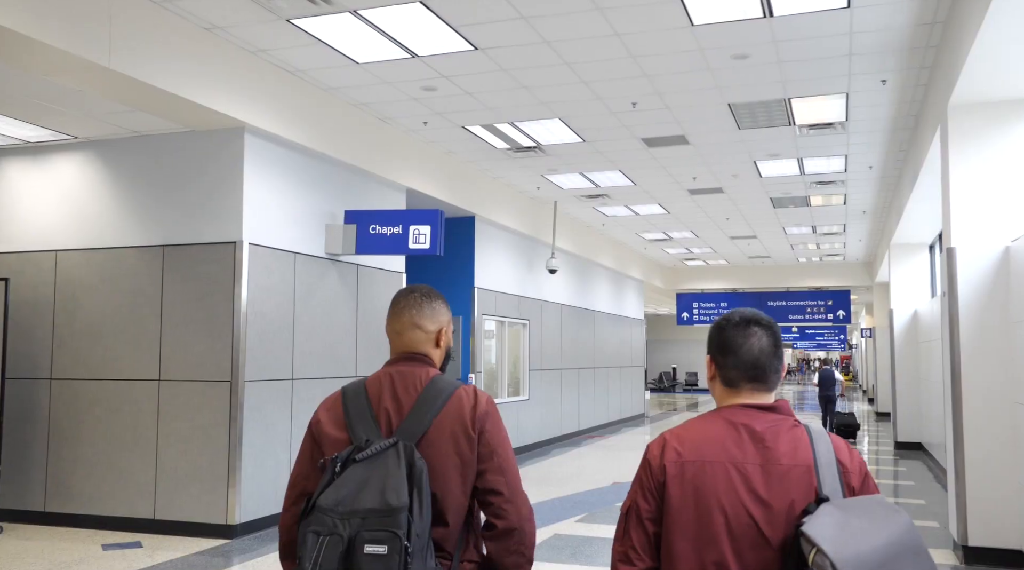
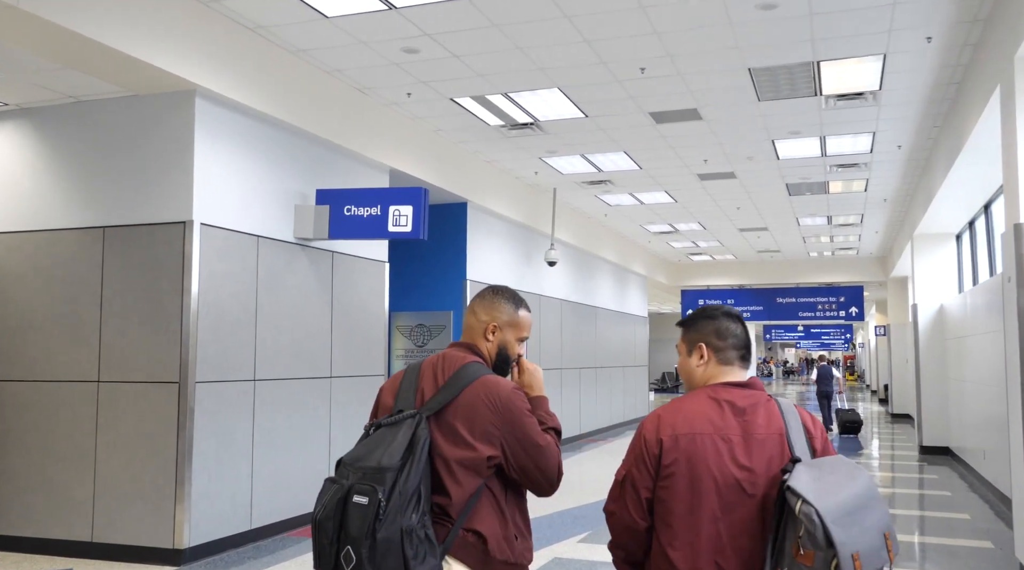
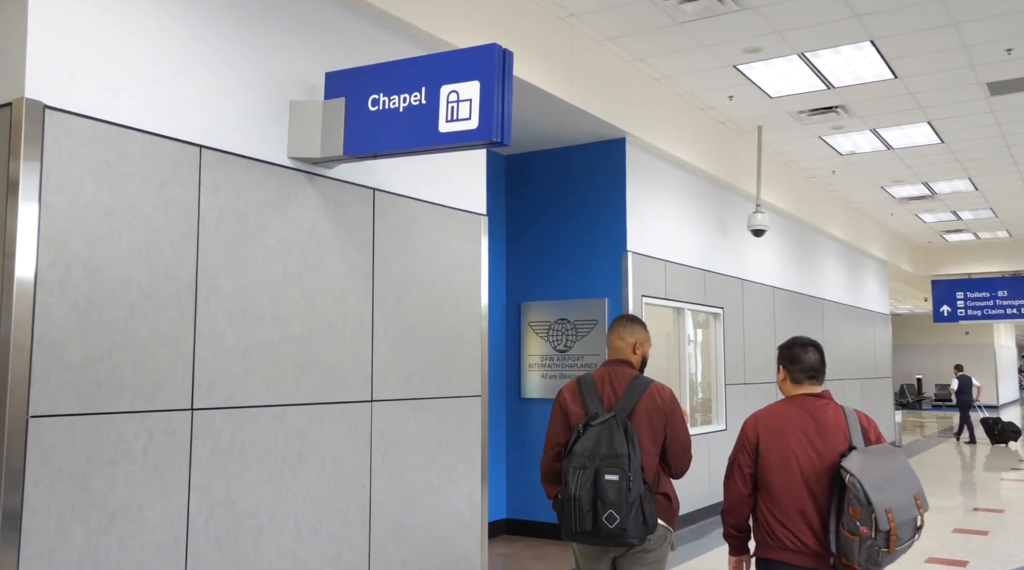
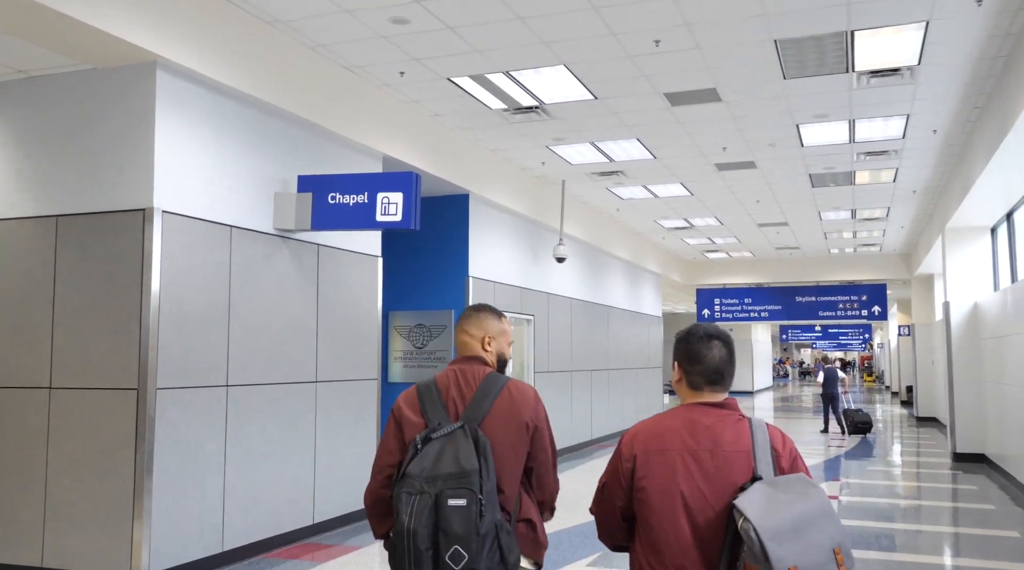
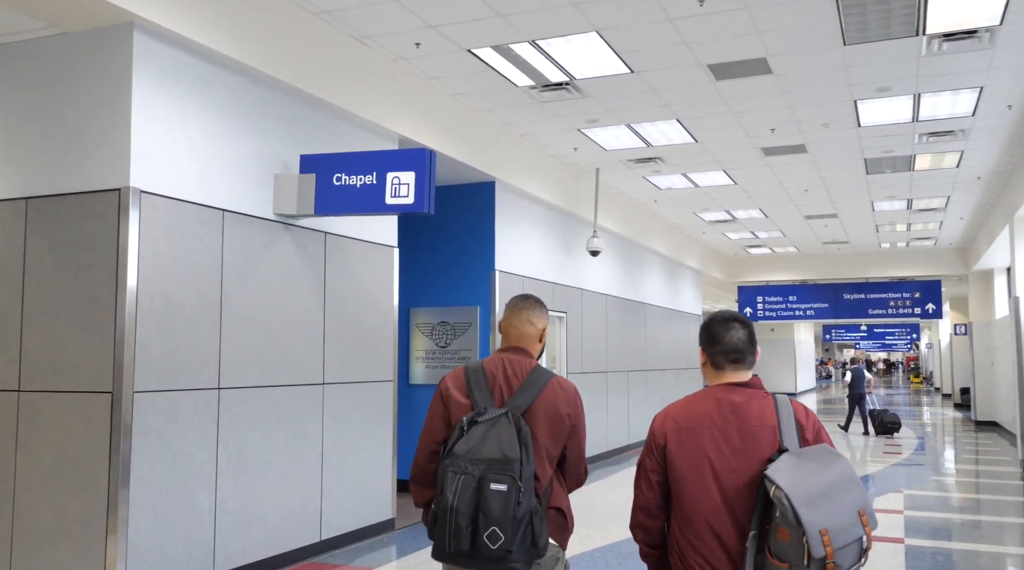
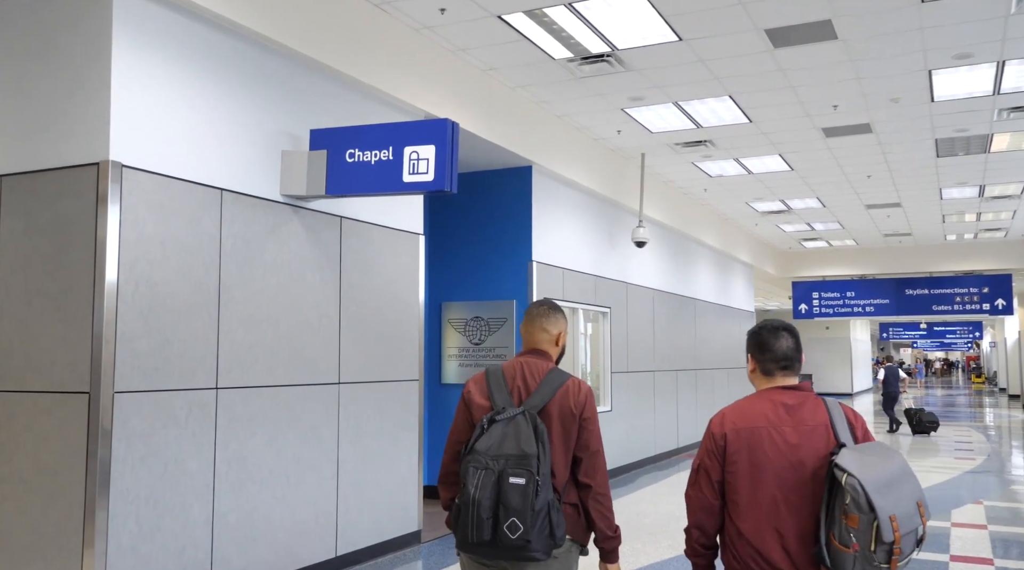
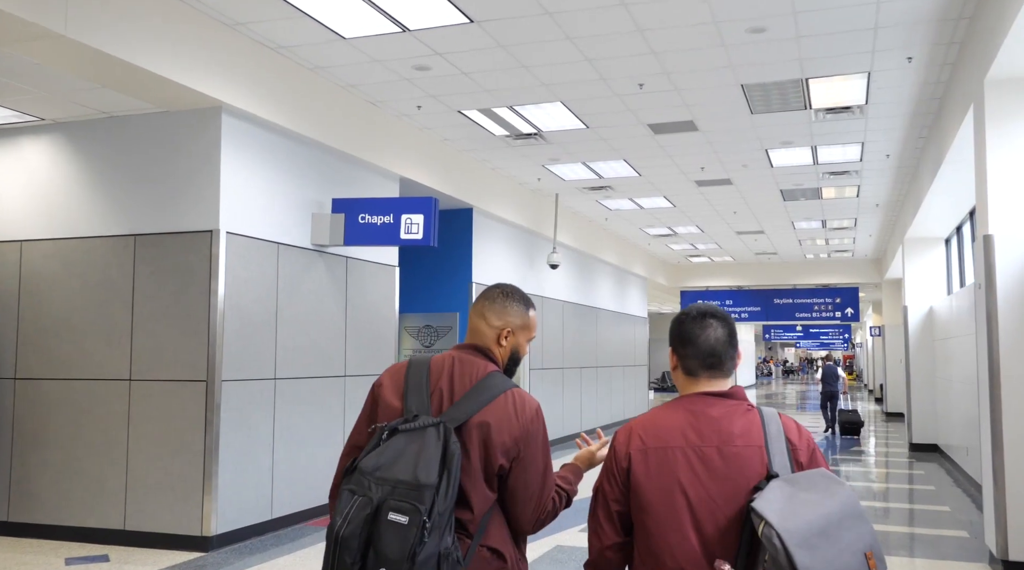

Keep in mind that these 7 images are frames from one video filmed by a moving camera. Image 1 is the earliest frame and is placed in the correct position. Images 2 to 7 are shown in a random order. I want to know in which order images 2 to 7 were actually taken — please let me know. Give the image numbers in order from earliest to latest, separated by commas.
7, 2, 4, 5, 6, 3
